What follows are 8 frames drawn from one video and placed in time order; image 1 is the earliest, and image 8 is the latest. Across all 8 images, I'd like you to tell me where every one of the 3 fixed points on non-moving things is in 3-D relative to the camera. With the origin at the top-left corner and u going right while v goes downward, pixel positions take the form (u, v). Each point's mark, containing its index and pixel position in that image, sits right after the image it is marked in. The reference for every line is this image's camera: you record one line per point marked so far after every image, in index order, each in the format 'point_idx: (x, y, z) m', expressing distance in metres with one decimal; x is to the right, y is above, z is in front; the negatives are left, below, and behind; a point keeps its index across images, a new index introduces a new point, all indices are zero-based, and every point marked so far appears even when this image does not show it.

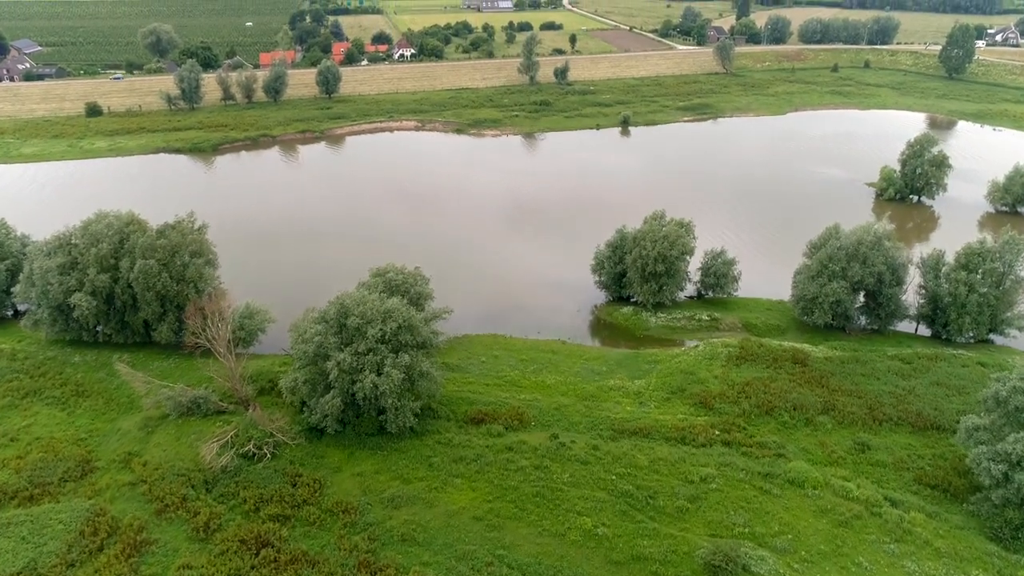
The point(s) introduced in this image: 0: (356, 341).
0: (-3.7, -1.3, +18.6) m
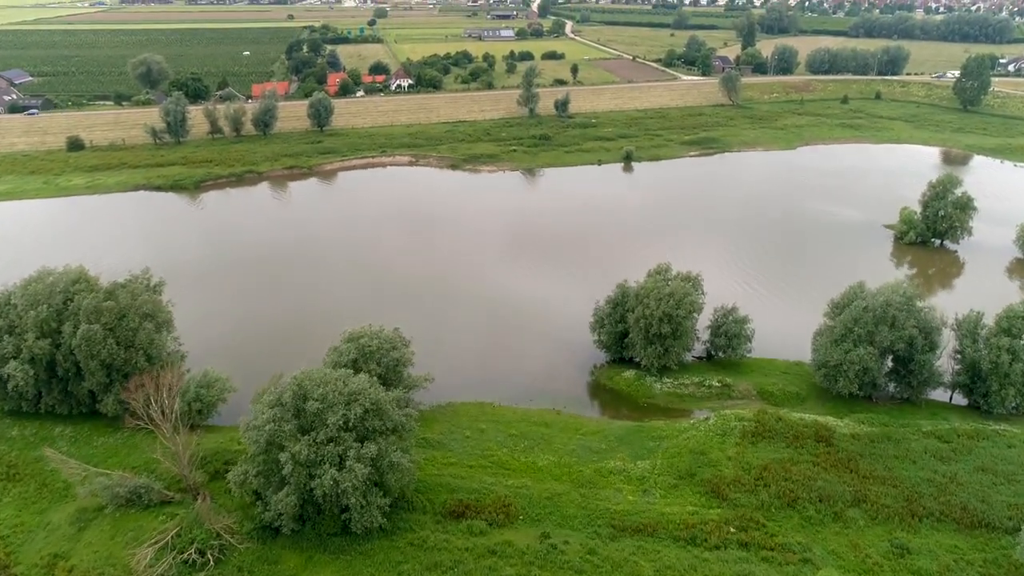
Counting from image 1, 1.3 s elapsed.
0: (-4.0, -2.9, +16.2) m
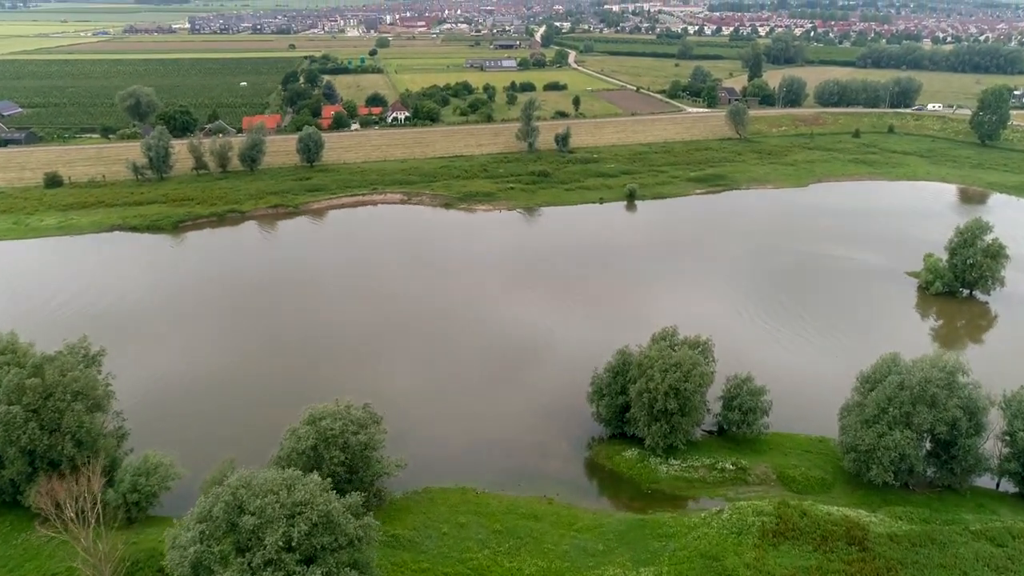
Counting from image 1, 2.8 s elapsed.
0: (-4.5, -4.5, +13.4) m
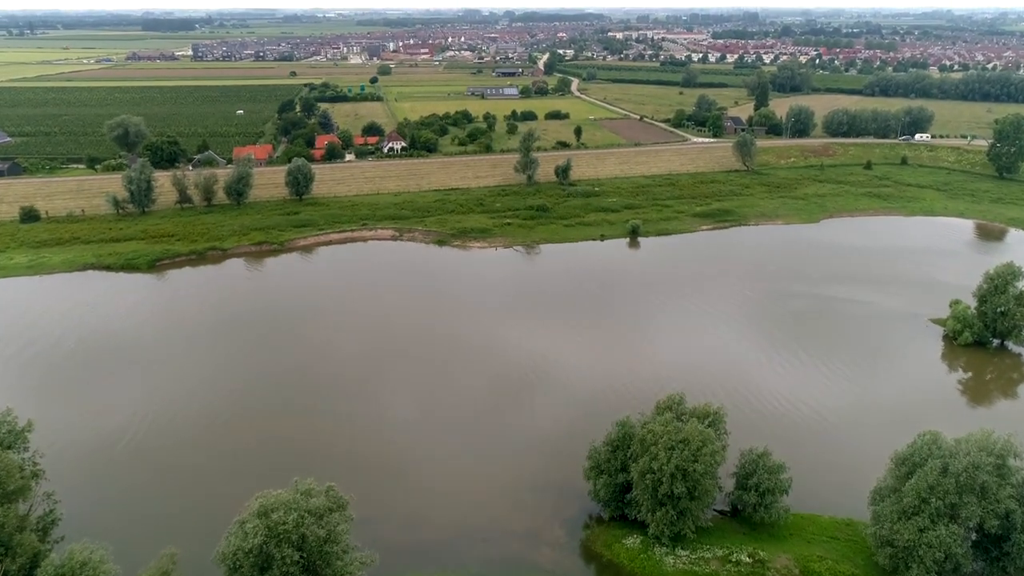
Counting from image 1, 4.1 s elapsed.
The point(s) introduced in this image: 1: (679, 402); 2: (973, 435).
0: (-4.8, -5.7, +10.9) m
1: (+4.2, -2.9, +19.9) m
2: (+10.3, -3.3, +17.6) m
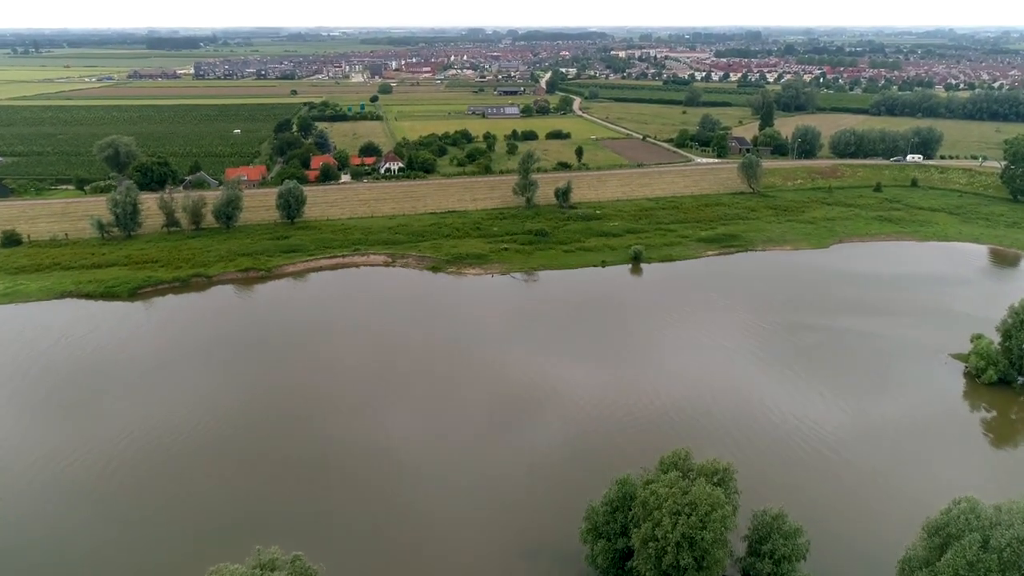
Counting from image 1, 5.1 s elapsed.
0: (-5.1, -6.5, +9.1) m
1: (+4.0, -3.9, +18.1) m
2: (+10.0, -4.2, +15.8) m
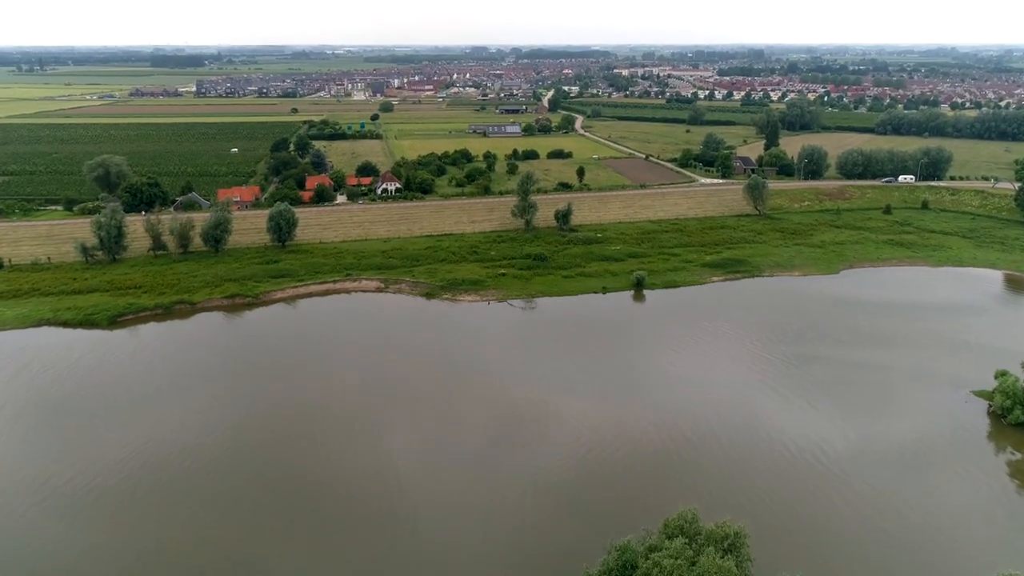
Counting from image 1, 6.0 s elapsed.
0: (-5.4, -7.2, +7.3) m
1: (+3.7, -4.8, +16.3) m
2: (+9.8, -5.1, +14.0) m
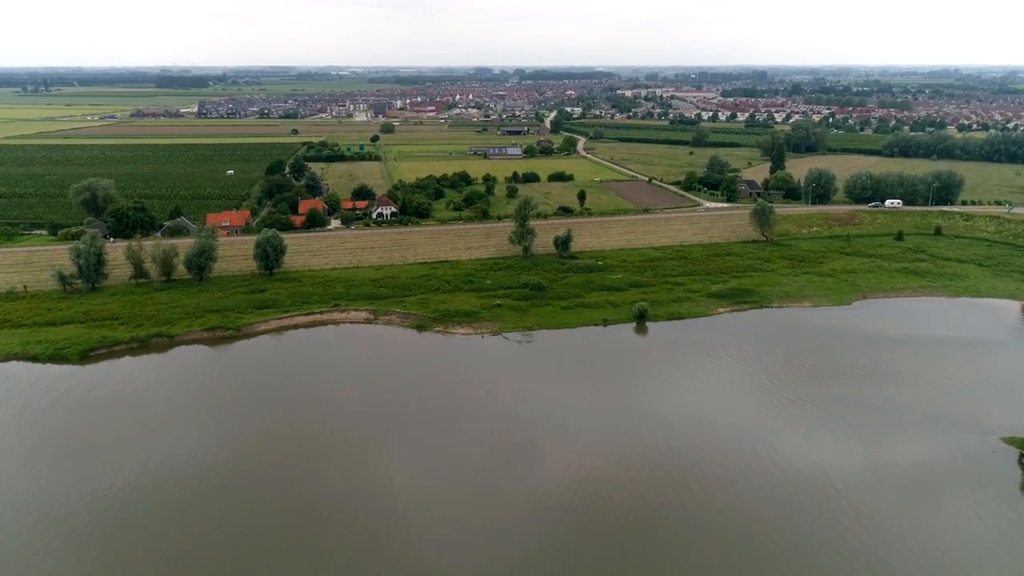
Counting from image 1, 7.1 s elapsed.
0: (-5.8, -7.9, +5.2) m
1: (+3.4, -5.7, +14.2) m
2: (+9.4, -6.0, +11.8) m
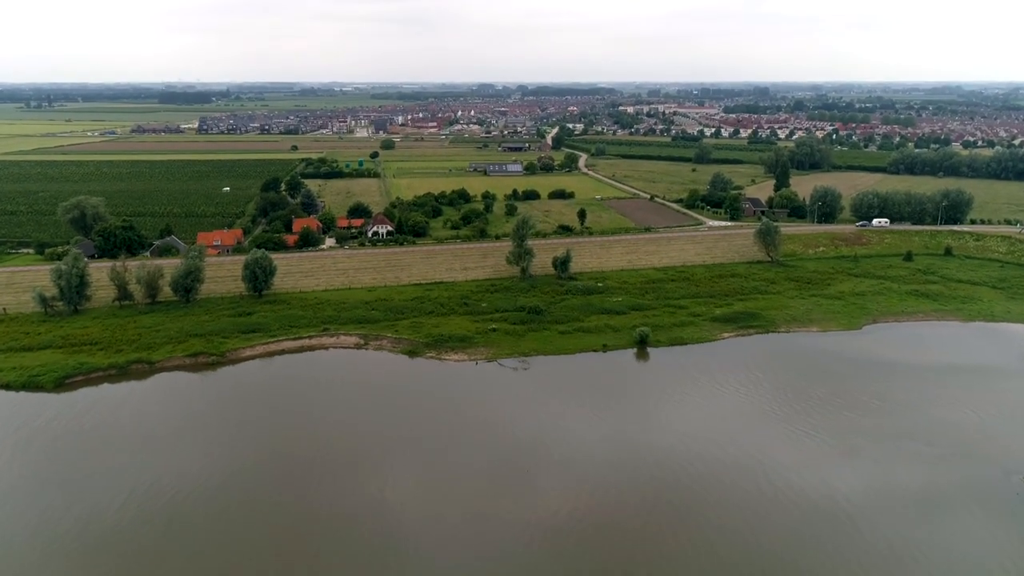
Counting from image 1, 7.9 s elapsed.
0: (-6.1, -8.4, +3.5) m
1: (+3.1, -6.4, +12.6) m
2: (+9.1, -6.6, +10.2) m
